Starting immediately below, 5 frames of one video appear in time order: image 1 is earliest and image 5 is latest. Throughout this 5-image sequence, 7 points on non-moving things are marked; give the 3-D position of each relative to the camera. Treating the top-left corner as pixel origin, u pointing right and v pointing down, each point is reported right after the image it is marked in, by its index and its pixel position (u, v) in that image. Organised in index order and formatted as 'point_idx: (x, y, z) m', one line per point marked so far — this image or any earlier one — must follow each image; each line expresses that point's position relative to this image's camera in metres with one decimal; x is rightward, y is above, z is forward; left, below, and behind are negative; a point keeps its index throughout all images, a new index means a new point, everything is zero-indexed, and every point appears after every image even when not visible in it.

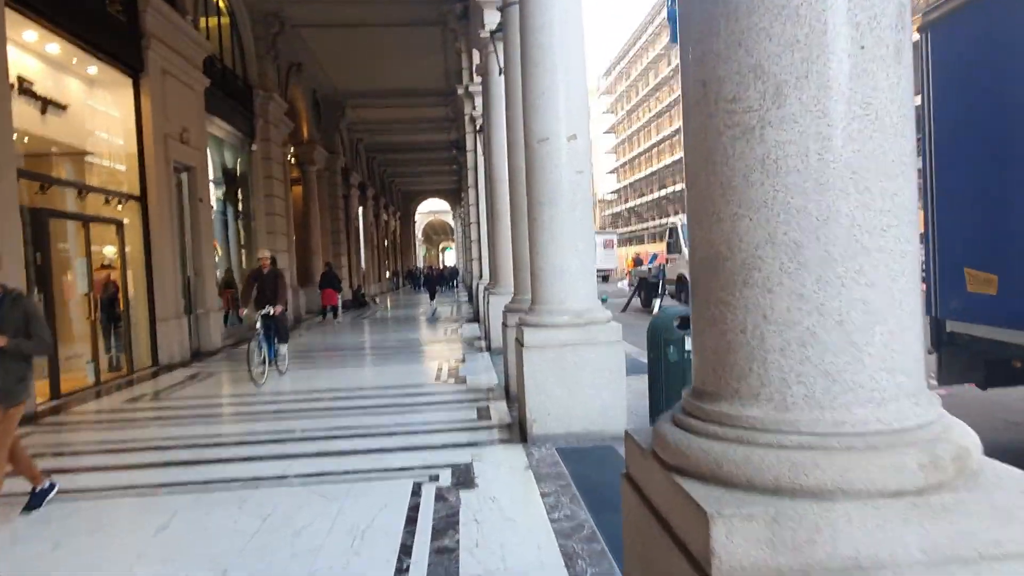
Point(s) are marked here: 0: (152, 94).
0: (-5.4, +2.9, +11.0) m
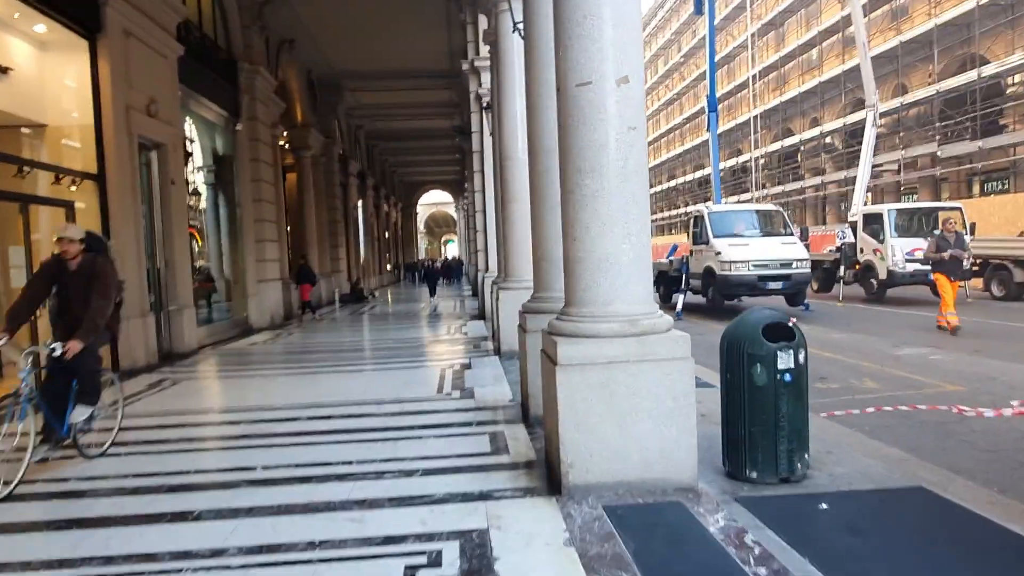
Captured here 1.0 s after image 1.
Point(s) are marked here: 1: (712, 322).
0: (-5.2, +3.0, +9.5) m
1: (+3.7, -0.6, +13.9) m
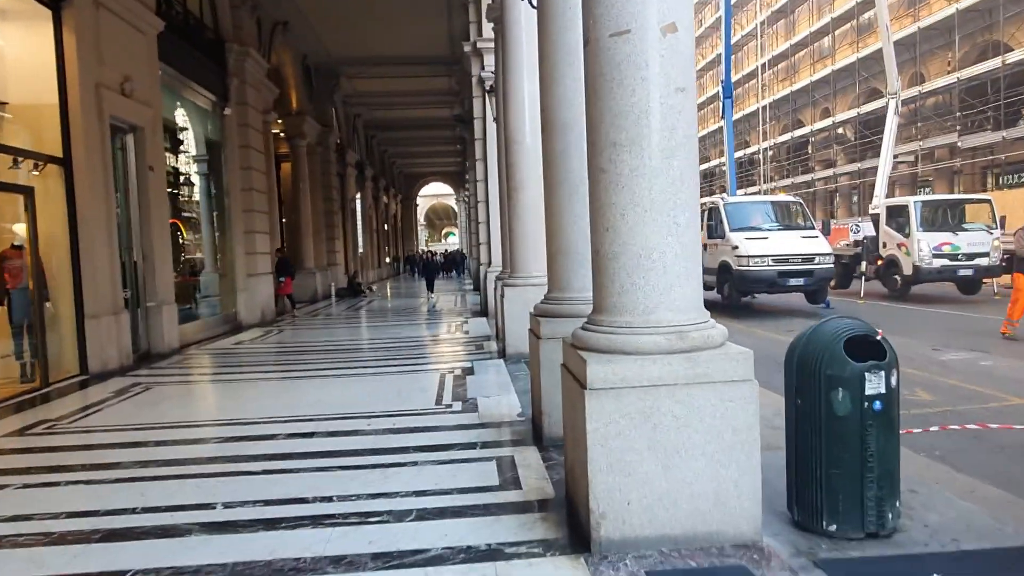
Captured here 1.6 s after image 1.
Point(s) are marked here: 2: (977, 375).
0: (-5.1, +3.0, +8.7) m
1: (+3.8, -0.6, +13.1) m
2: (+4.6, -0.9, +7.3) m
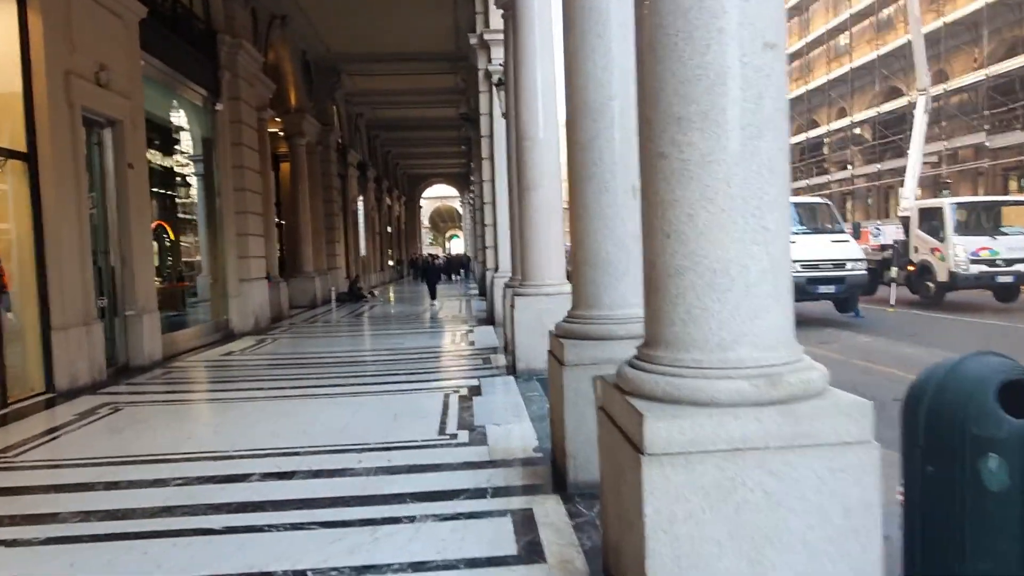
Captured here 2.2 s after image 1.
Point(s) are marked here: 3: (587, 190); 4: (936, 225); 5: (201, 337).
0: (-5.0, +2.9, +7.9) m
1: (+4.0, -0.7, +12.2) m
2: (+4.7, -1.0, +6.4) m
3: (+0.4, +0.6, +4.3) m
4: (+8.0, +1.2, +13.9) m
5: (-5.4, -0.8, +12.8) m
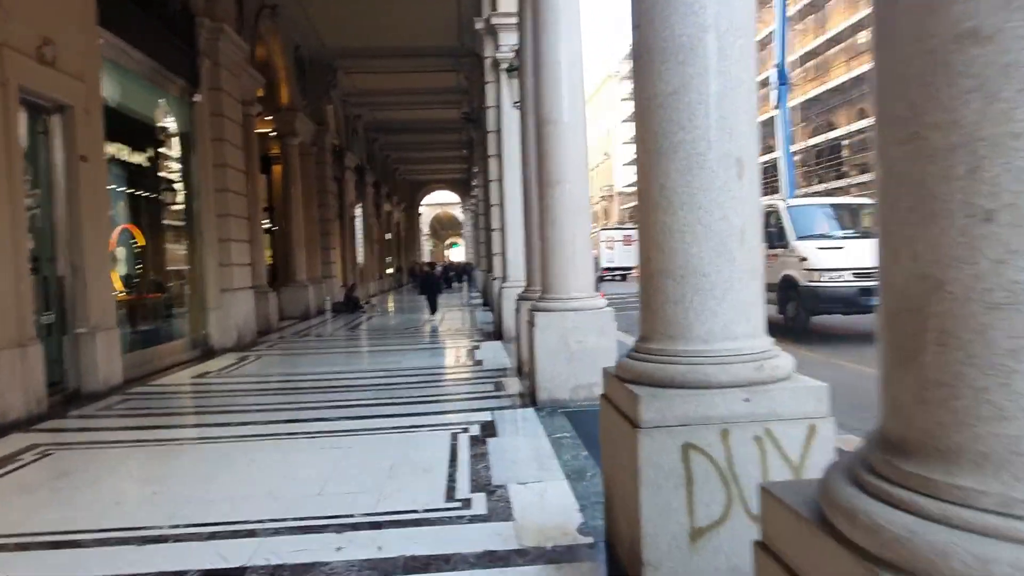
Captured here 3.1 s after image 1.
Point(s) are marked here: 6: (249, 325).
0: (-4.8, +2.8, +6.5) m
1: (+4.1, -0.9, +10.8) m
2: (+4.9, -1.1, +5.0) m
3: (+0.6, +0.5, +2.9) m
4: (+8.1, +1.0, +12.5) m
5: (-5.2, -1.0, +11.4) m
6: (-4.9, -0.7, +13.6) m
